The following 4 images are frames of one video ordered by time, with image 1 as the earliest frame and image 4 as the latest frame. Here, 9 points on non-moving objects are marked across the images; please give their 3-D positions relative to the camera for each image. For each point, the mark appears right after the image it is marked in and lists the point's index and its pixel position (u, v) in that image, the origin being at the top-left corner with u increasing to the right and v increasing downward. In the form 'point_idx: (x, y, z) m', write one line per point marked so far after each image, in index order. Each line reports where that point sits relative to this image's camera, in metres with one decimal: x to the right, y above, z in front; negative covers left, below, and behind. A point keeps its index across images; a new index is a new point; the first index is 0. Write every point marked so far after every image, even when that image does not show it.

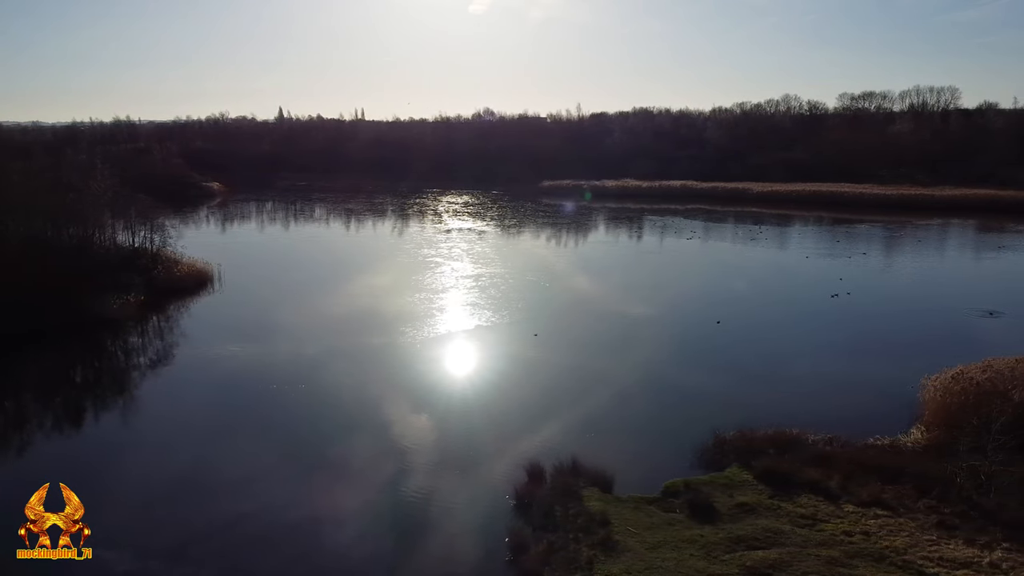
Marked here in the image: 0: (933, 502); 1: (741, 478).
0: (+5.0, -2.5, +7.9) m
1: (+2.9, -2.4, +8.5) m
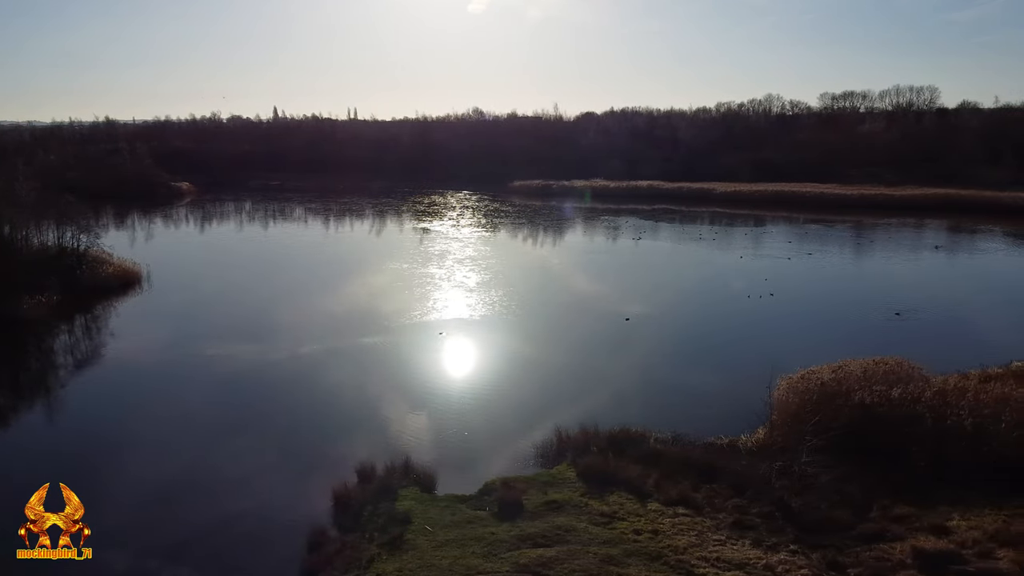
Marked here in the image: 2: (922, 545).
0: (+2.7, -2.5, +8.0) m
1: (+0.7, -2.4, +8.5) m
2: (+4.2, -2.7, +6.8) m
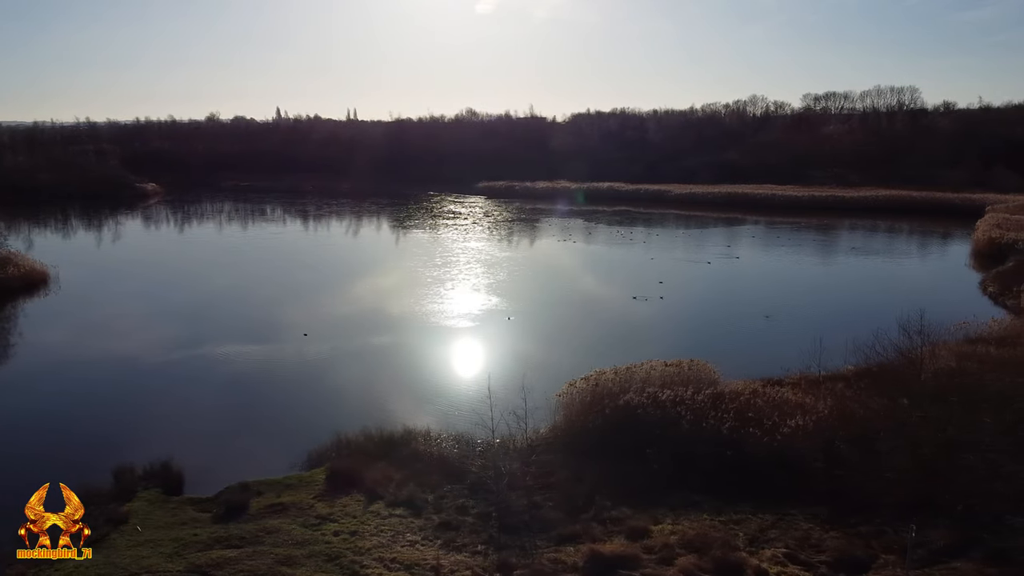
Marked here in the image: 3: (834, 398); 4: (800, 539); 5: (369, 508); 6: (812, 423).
0: (-0.5, -2.6, +8.1) m
1: (-2.6, -2.5, +8.7) m
2: (+0.9, -2.7, +6.9) m
3: (+4.7, -1.6, +9.8) m
4: (+3.1, -2.7, +7.3) m
5: (-1.7, -2.6, +7.8) m
6: (+4.1, -1.8, +9.1) m
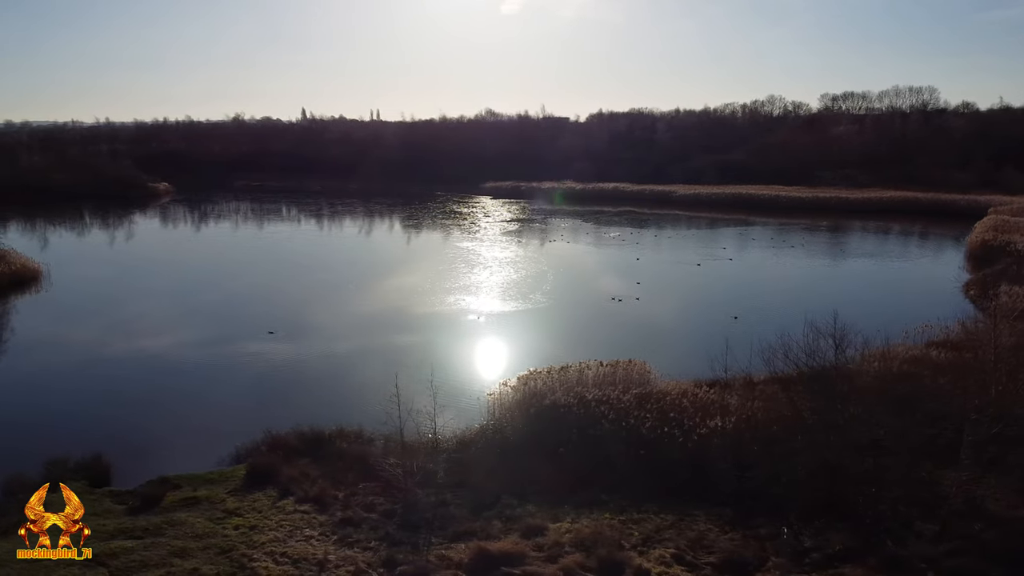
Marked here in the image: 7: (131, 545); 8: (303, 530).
0: (-1.6, -2.6, +8.2) m
1: (-3.7, -2.4, +8.9) m
2: (-0.3, -2.7, +7.0) m
3: (+3.7, -1.7, +9.8) m
4: (+2.0, -2.8, +7.3) m
5: (-2.8, -2.6, +8.0) m
6: (+3.0, -1.9, +9.1) m
7: (-4.0, -2.7, +7.1) m
8: (-2.3, -2.7, +7.5) m
